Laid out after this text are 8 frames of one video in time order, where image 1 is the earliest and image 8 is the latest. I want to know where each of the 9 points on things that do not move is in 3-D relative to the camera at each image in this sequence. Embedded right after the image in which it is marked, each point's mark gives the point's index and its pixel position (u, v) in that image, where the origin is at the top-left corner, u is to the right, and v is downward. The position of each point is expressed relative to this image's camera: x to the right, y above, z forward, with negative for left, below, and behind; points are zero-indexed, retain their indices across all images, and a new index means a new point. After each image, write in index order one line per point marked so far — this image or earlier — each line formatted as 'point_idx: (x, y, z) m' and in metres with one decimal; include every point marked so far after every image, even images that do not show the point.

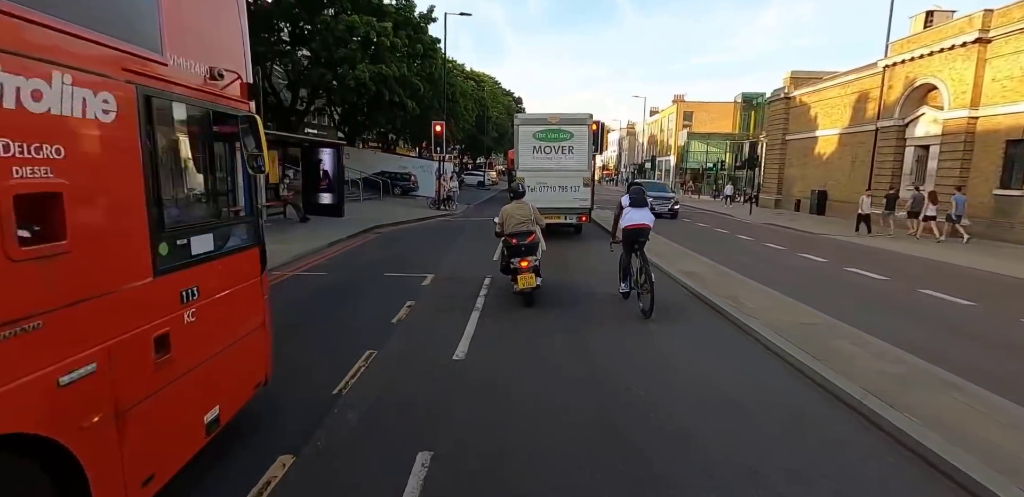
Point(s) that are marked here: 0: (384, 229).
0: (-4.6, +1.0, +19.0) m
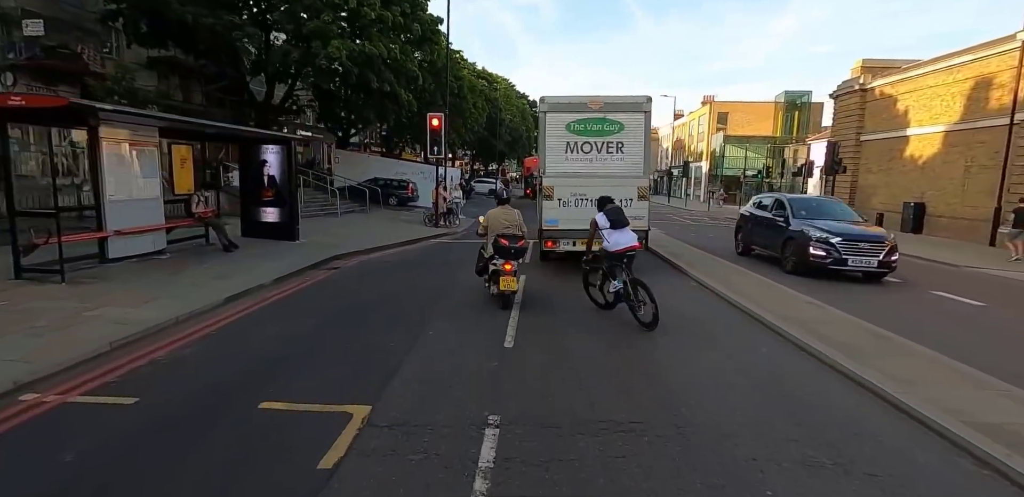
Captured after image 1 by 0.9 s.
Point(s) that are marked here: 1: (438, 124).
0: (-4.1, +0.1, +13.6) m
1: (-2.6, +4.3, +18.1) m
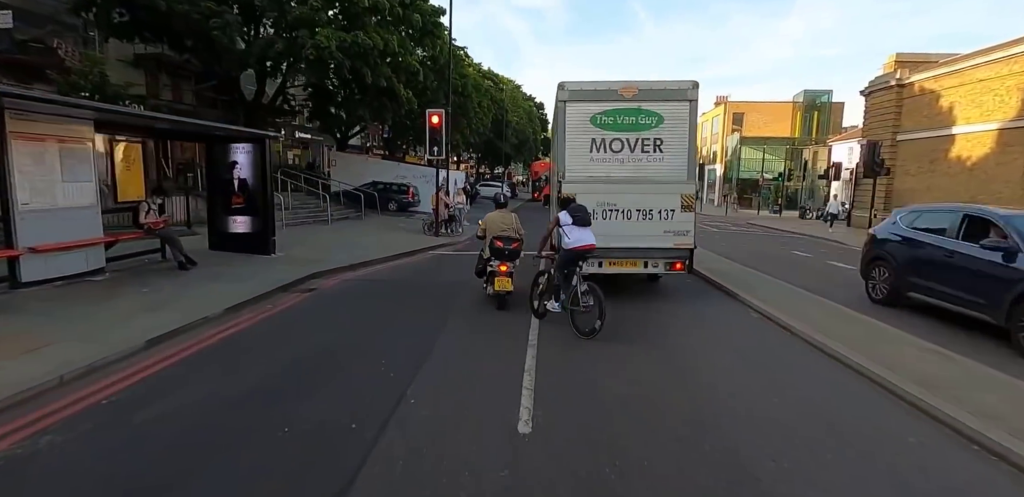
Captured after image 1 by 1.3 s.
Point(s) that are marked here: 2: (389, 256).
0: (-3.9, -0.3, +11.7) m
1: (-2.3, +4.0, +16.2) m
2: (-3.1, -0.2, +13.1) m
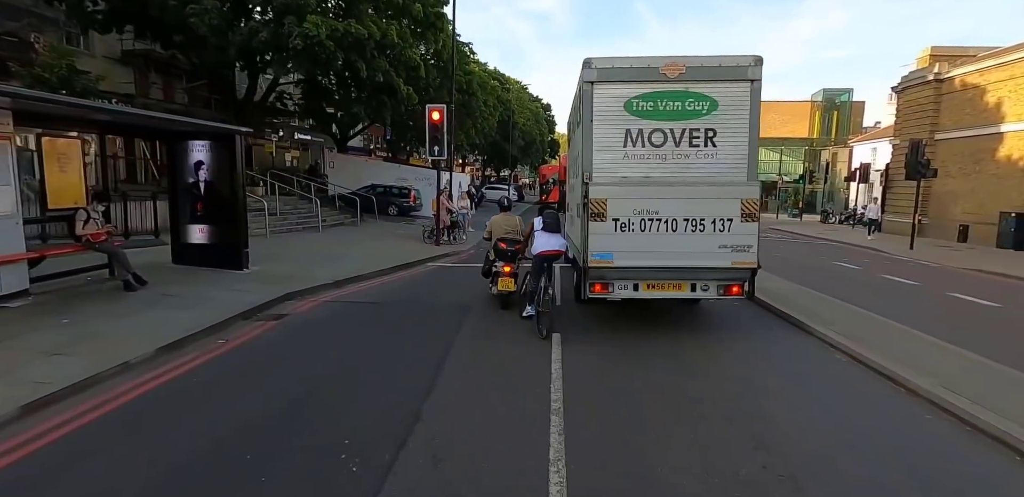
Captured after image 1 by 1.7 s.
0: (-3.7, -0.5, +10.1) m
1: (-2.1, +3.7, +14.6) m
2: (-2.8, -0.4, +11.5) m
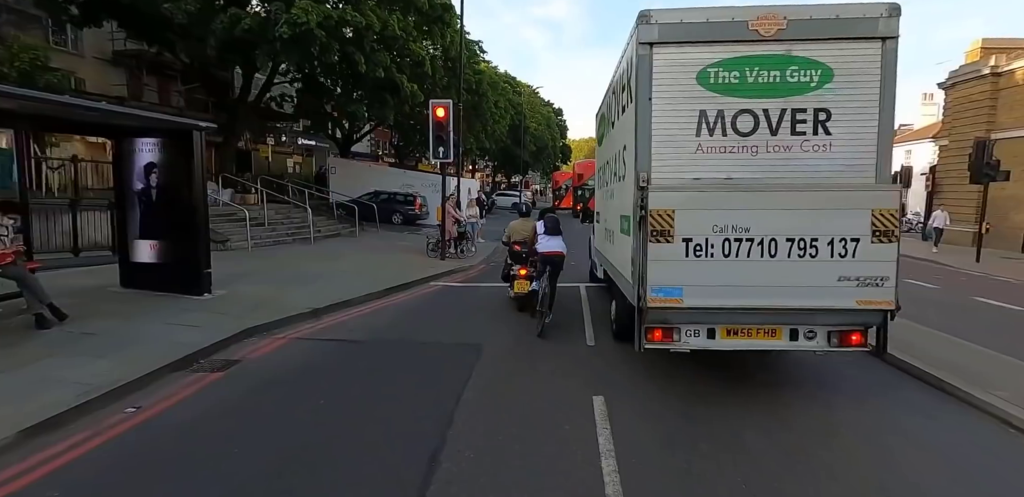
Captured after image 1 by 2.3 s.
0: (-3.4, -0.9, +8.3) m
1: (-1.7, +3.3, +12.8) m
2: (-2.5, -0.8, +9.7) m
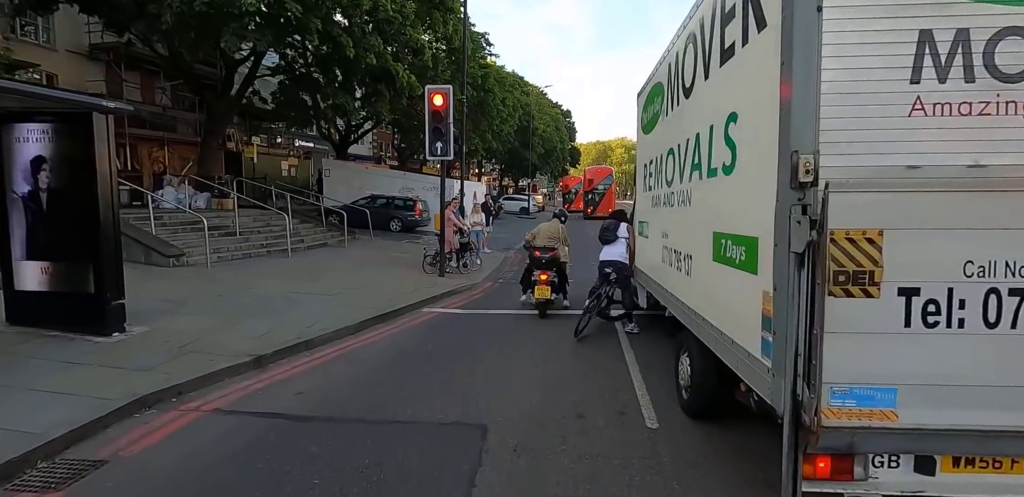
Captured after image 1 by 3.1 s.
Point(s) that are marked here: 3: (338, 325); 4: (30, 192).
0: (-3.2, -1.1, +6.2) m
1: (-1.4, +3.0, +10.7) m
2: (-2.3, -1.1, +7.5) m
3: (-2.4, -1.1, +7.2) m
4: (-5.5, +0.6, +6.0) m
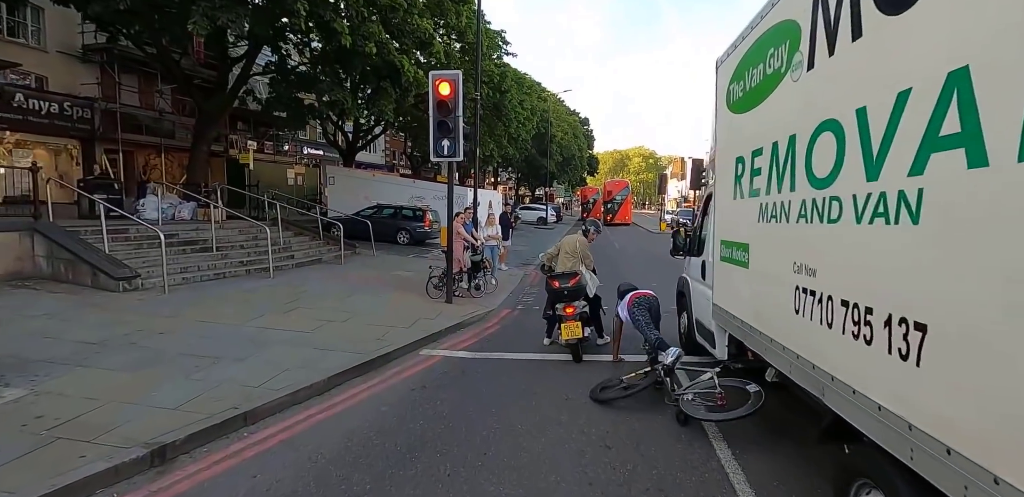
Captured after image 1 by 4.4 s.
0: (-3.0, -1.4, +4.2) m
1: (-1.0, +2.6, +8.8) m
2: (-2.0, -1.4, +5.6) m
3: (-2.2, -1.4, +5.3) m
4: (-5.3, +0.4, +4.1) m
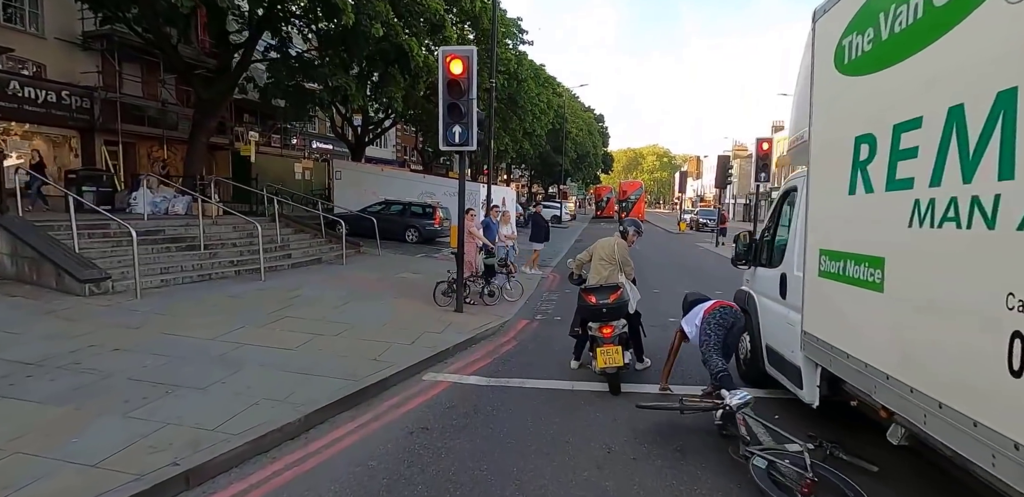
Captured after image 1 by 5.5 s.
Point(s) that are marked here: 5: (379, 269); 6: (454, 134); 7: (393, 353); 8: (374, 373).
0: (-2.8, -1.4, +3.2) m
1: (-0.7, +2.6, +7.6) m
2: (-1.8, -1.4, +4.5) m
3: (-1.9, -1.4, +4.2) m
4: (-5.1, +0.4, +3.1) m
5: (-3.0, -0.5, +11.8) m
6: (-0.9, +1.7, +7.8) m
7: (-1.4, -1.2, +6.1) m
8: (-1.4, -1.3, +5.4) m
